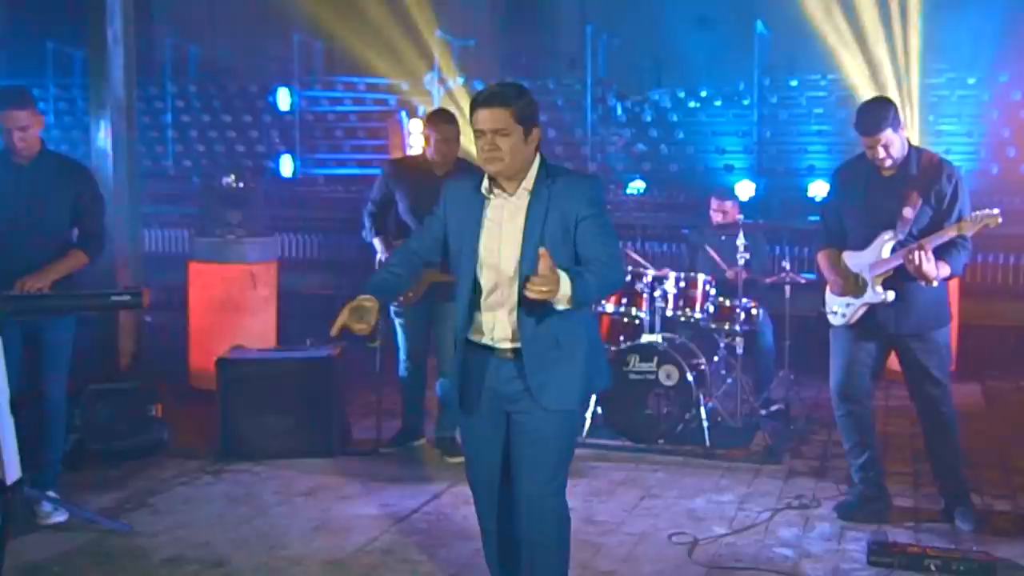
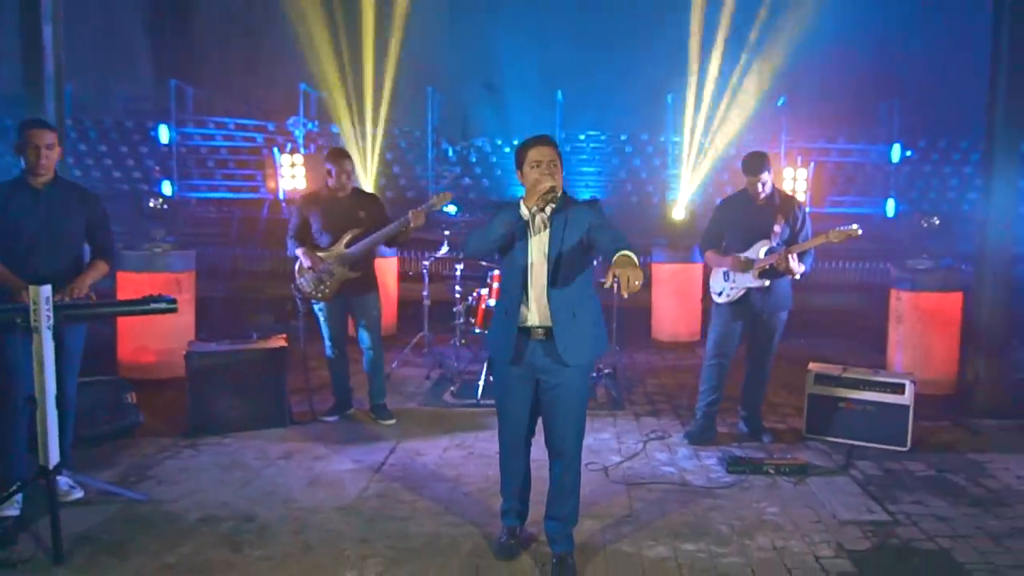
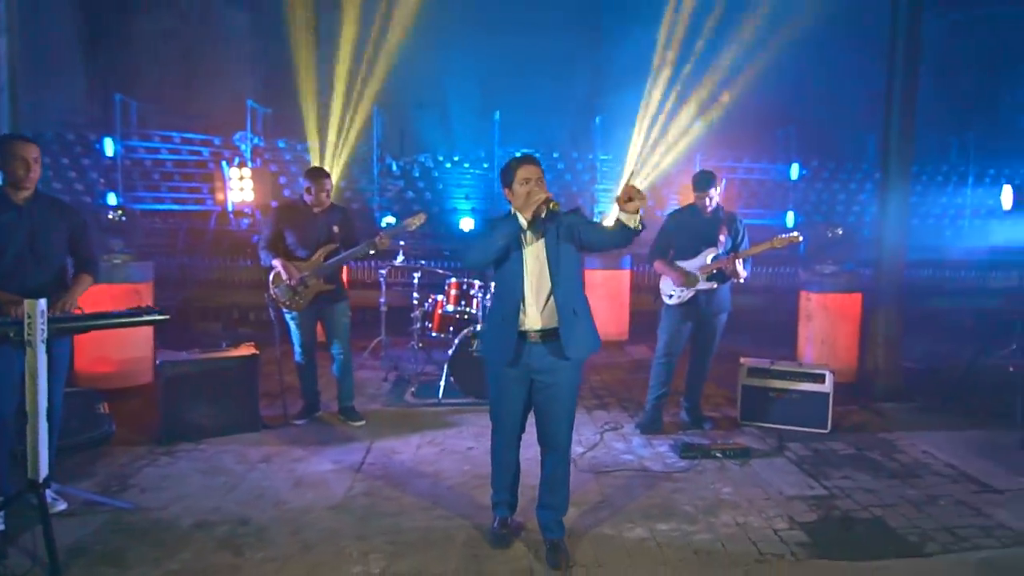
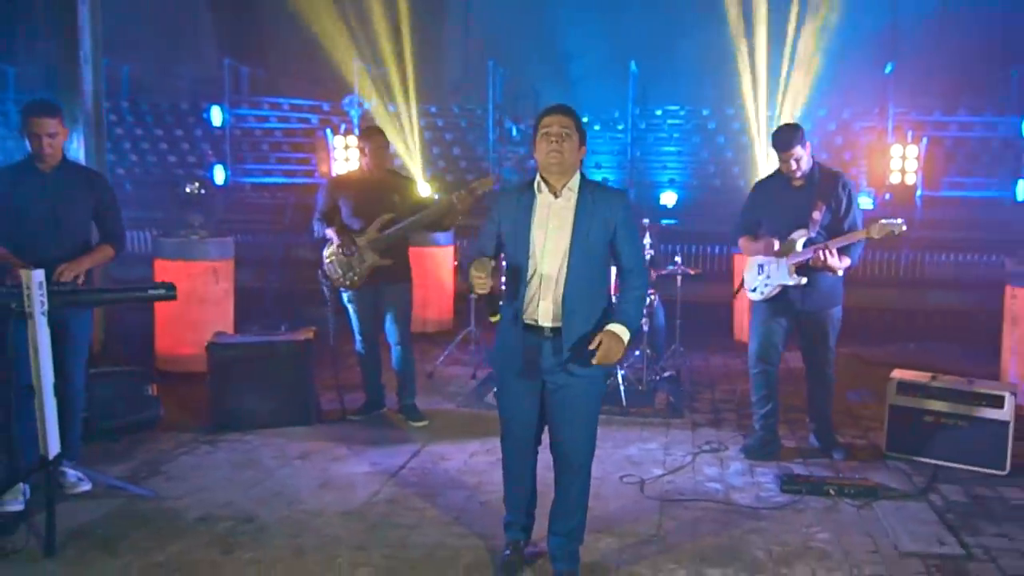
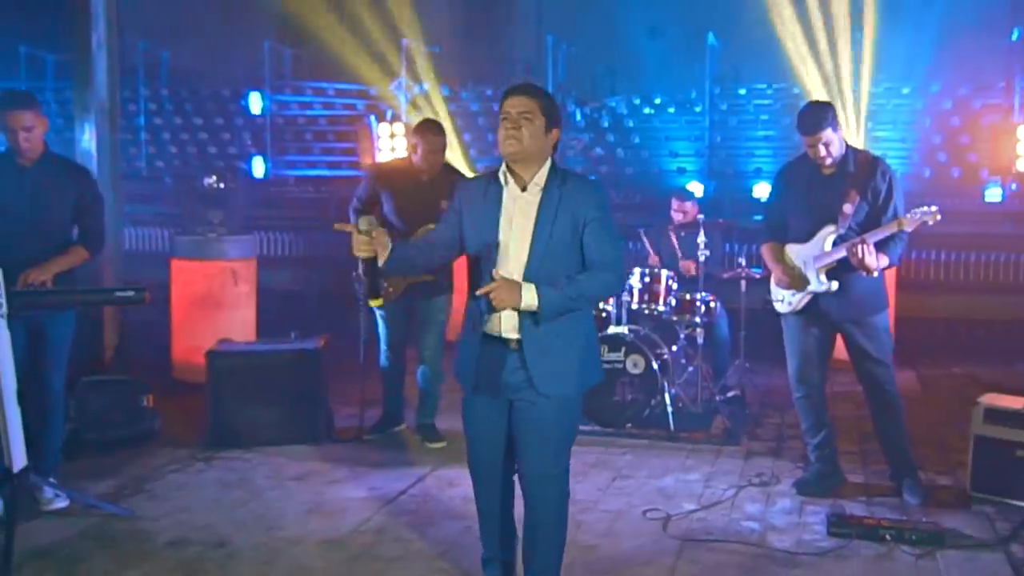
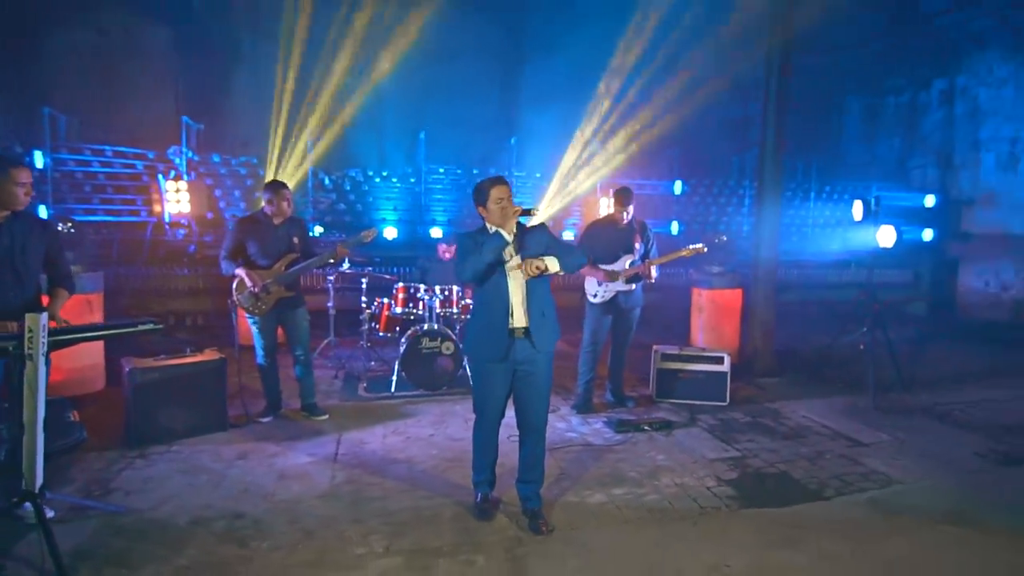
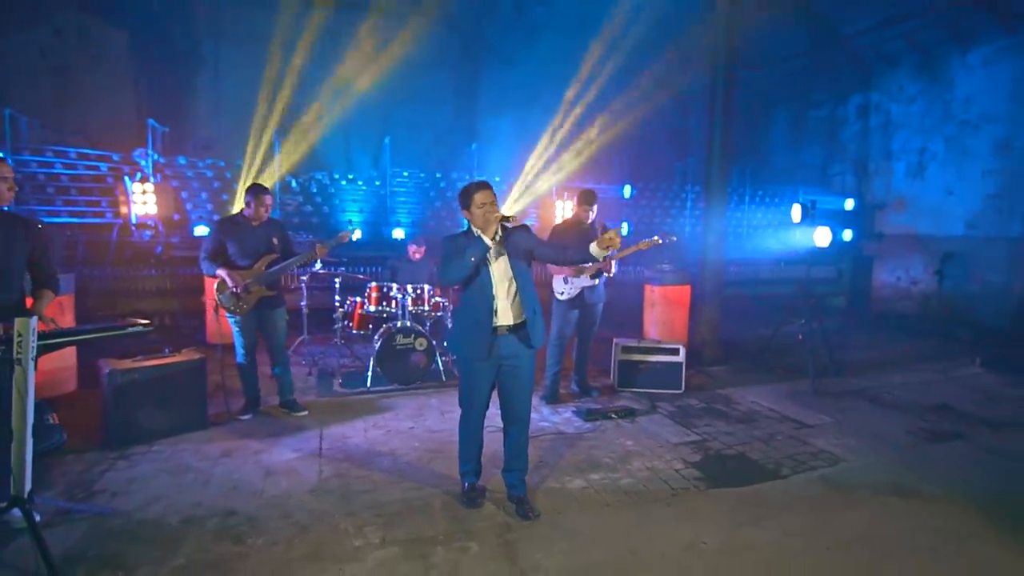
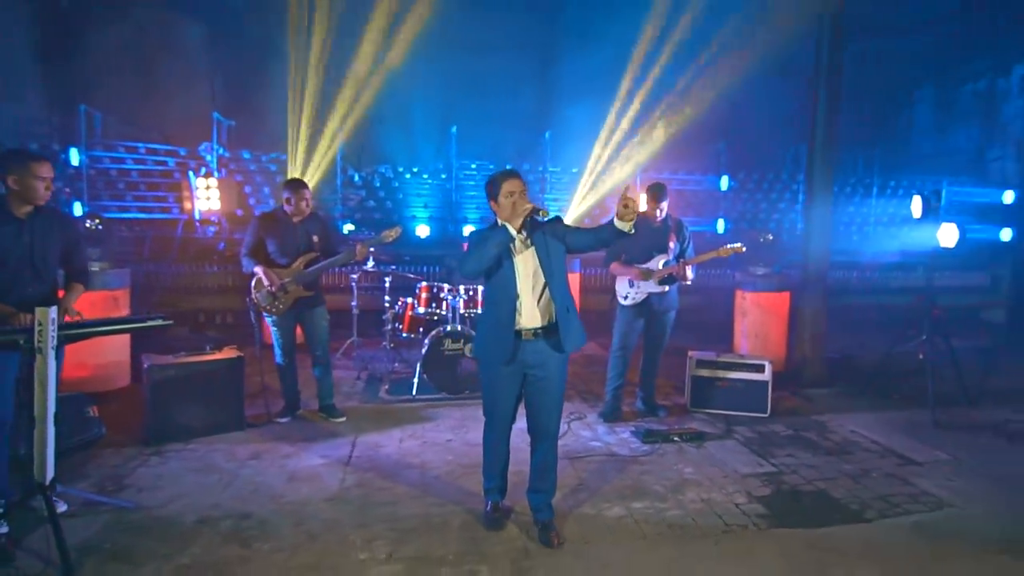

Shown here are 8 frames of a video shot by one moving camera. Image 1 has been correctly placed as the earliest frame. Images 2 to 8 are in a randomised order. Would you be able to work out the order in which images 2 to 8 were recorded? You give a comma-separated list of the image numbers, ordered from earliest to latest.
5, 4, 2, 3, 8, 6, 7
